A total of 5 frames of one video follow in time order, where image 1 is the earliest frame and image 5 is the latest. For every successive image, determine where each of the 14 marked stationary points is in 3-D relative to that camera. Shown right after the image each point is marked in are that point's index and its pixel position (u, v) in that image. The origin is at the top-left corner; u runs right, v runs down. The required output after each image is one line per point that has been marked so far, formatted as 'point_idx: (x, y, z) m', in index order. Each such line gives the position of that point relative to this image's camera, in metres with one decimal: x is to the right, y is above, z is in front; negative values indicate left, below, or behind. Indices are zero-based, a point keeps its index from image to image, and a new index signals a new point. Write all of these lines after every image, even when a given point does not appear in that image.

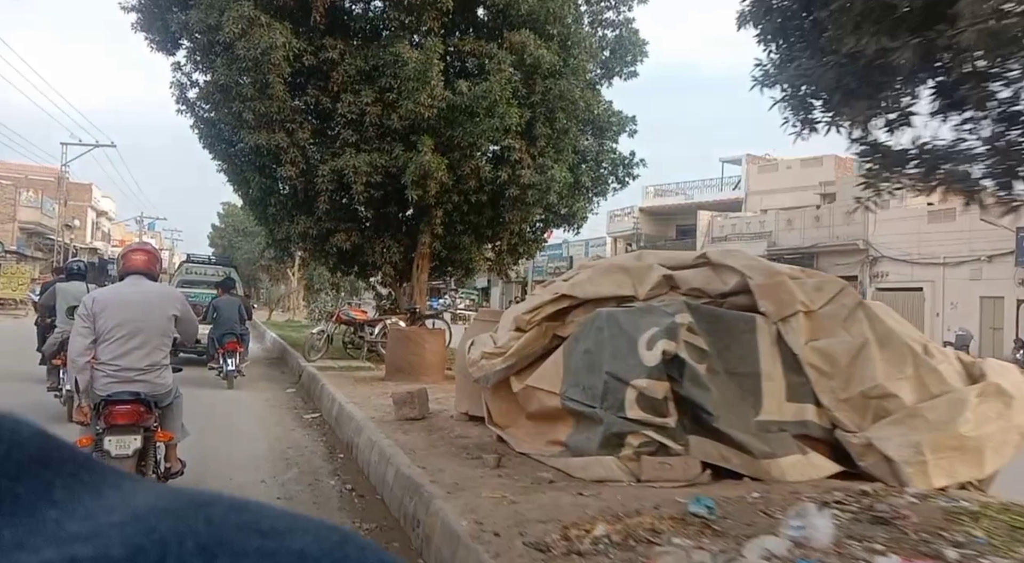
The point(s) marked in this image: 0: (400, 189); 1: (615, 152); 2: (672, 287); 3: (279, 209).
0: (-1.9, +1.6, +14.1) m
1: (+1.9, +2.4, +14.6) m
2: (+1.0, 0.0, +5.2) m
3: (-4.2, +1.3, +14.6) m
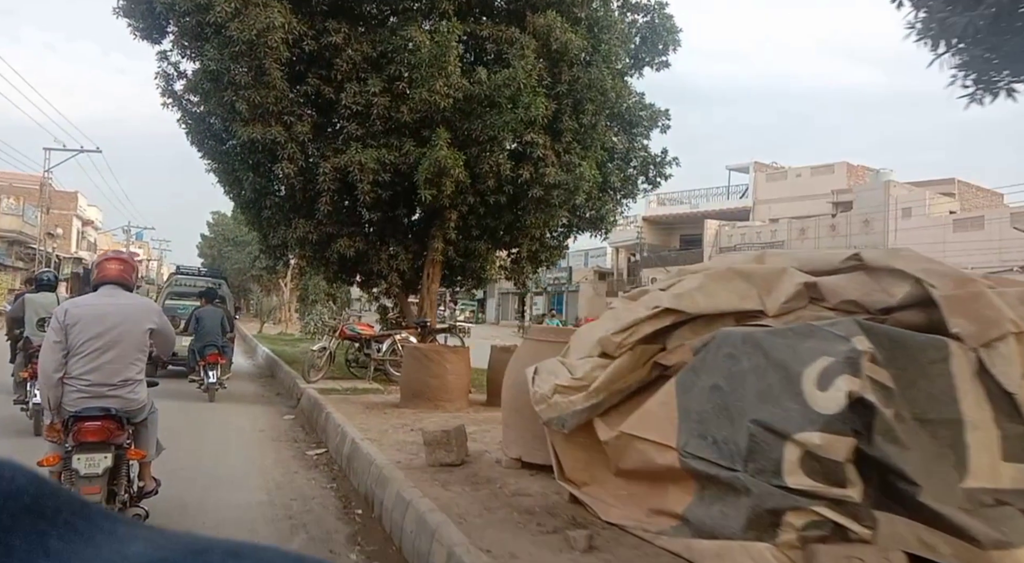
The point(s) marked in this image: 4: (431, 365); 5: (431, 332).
0: (-1.6, +1.5, +12.8) m
1: (+2.2, +2.2, +13.3) m
2: (+1.4, -0.1, +3.9) m
3: (-3.8, +1.1, +13.2) m
4: (-0.9, -0.9, +8.4) m
5: (-1.3, -0.8, +12.8) m
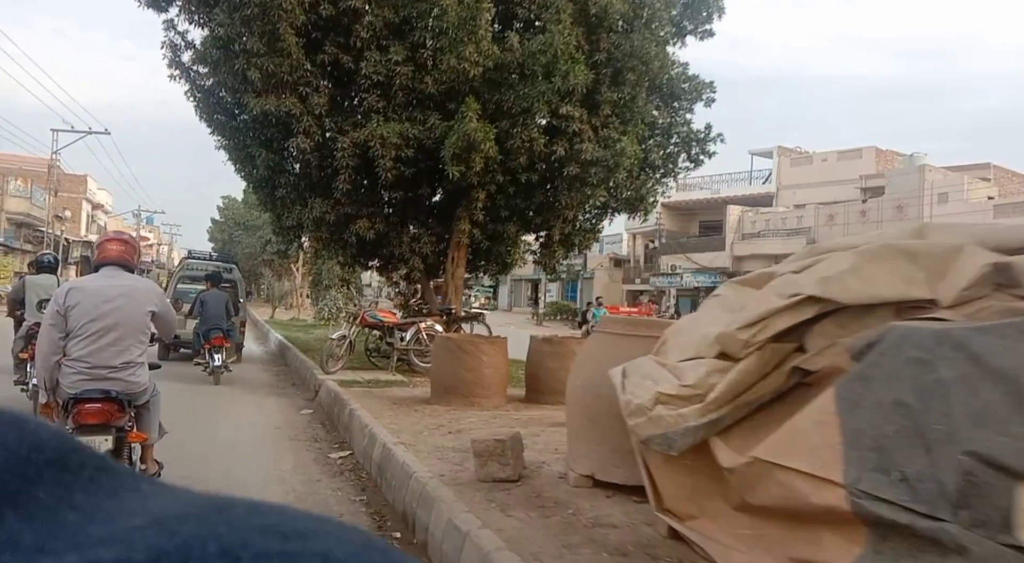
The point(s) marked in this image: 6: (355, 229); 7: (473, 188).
0: (-1.1, +1.7, +11.9) m
1: (+2.7, +2.4, +12.4) m
2: (+1.8, 0.0, +3.0) m
3: (-3.4, +1.4, +12.4) m
4: (-0.5, -0.7, +7.5) m
5: (-0.8, -0.6, +11.9) m
6: (-2.3, +0.8, +12.0) m
7: (-0.6, +1.3, +11.5) m
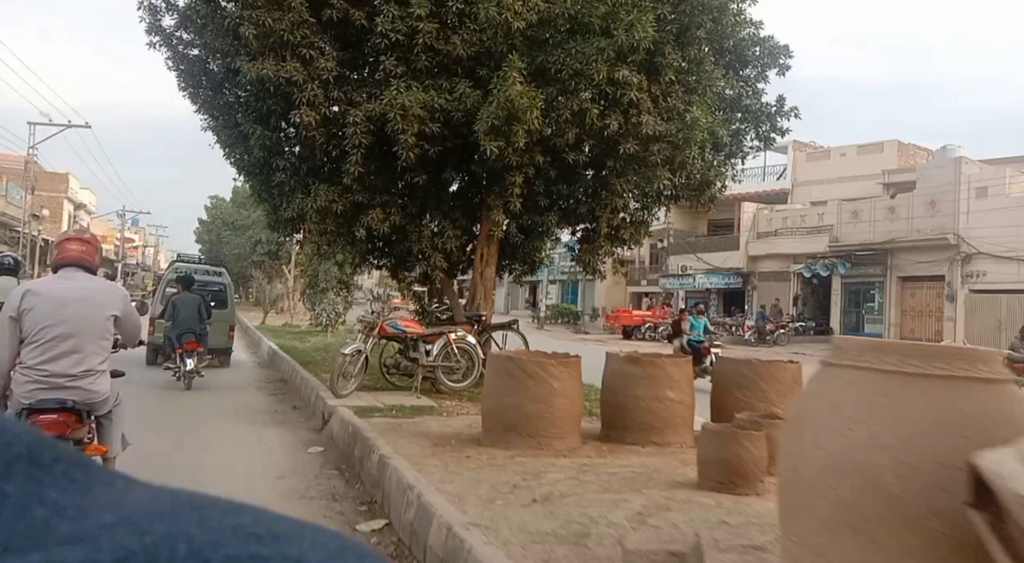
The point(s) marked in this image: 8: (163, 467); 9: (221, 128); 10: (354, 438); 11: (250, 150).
0: (-0.6, +1.7, +10.0) m
1: (+3.2, +2.4, +10.5) m
2: (+2.4, 0.0, +1.1) m
3: (-2.9, +1.4, +10.5) m
4: (+0.1, -0.7, +5.7) m
5: (-0.3, -0.6, +10.1) m
6: (-1.8, +0.7, +10.1) m
7: (0.0, +1.3, +9.7) m
8: (-2.7, -1.4, +6.3) m
9: (-4.0, +2.1, +10.9) m
10: (-1.3, -1.3, +6.5) m
11: (-3.5, +1.7, +10.8) m
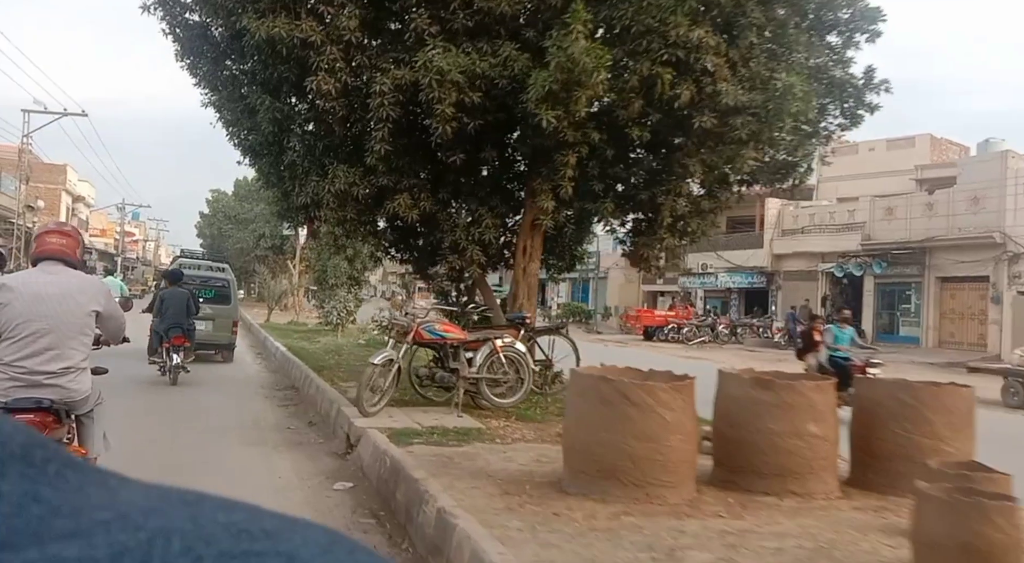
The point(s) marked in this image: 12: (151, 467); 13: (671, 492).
0: (-0.1, +1.7, +8.6) m
1: (+3.7, +2.4, +9.1) m
2: (+2.9, 0.0, -0.3) m
3: (-2.3, +1.4, +9.1) m
4: (+0.6, -0.7, +4.3) m
5: (+0.2, -0.5, +8.7) m
6: (-1.3, +0.8, +8.7) m
7: (+0.5, +1.3, +8.2) m
8: (-2.2, -1.4, +4.9) m
9: (-3.4, +2.2, +9.6) m
10: (-0.7, -1.2, +5.1) m
11: (-2.9, +1.8, +9.4) m
12: (-2.7, -1.4, +5.9) m
13: (+0.8, -1.1, +4.3) m
